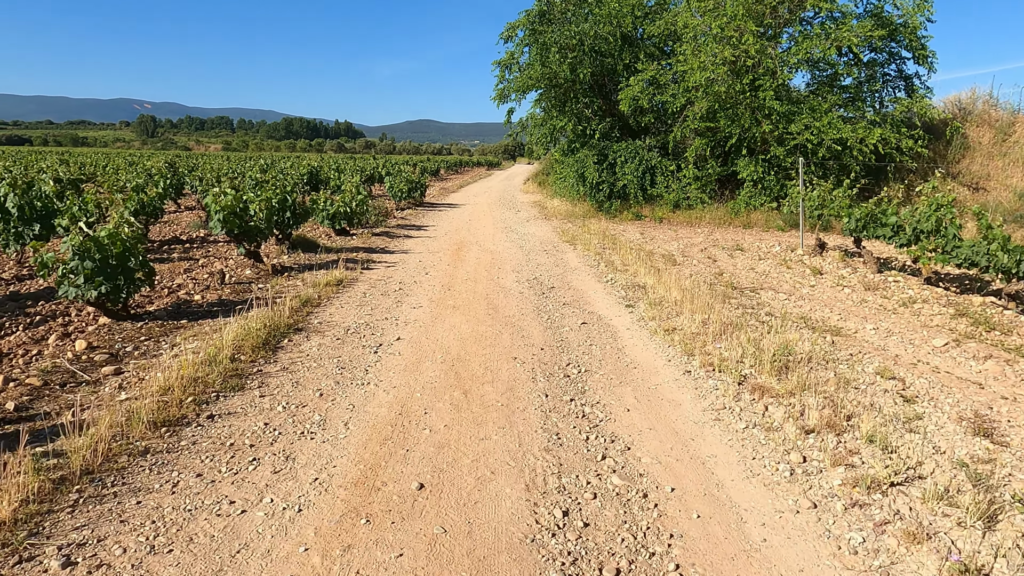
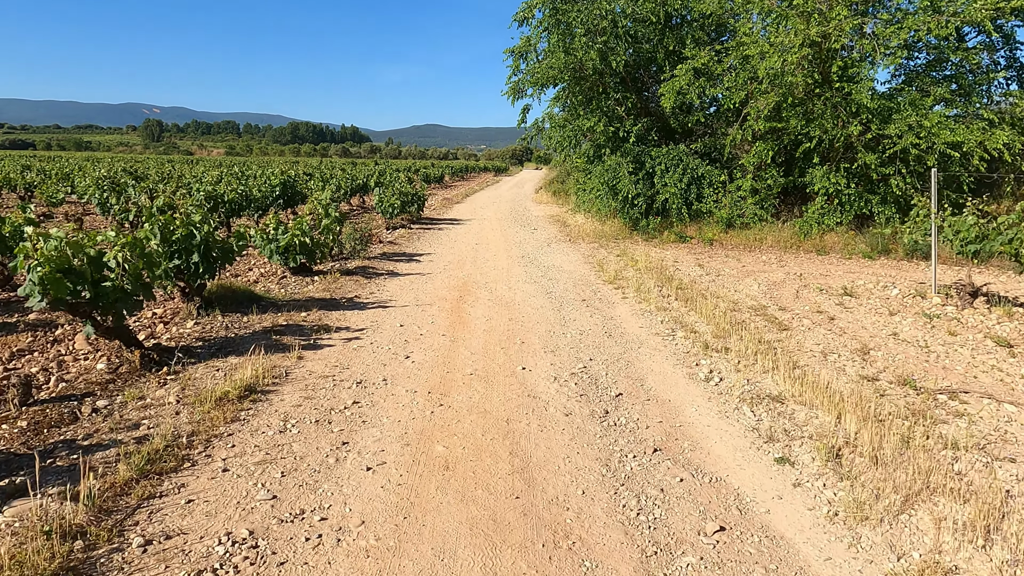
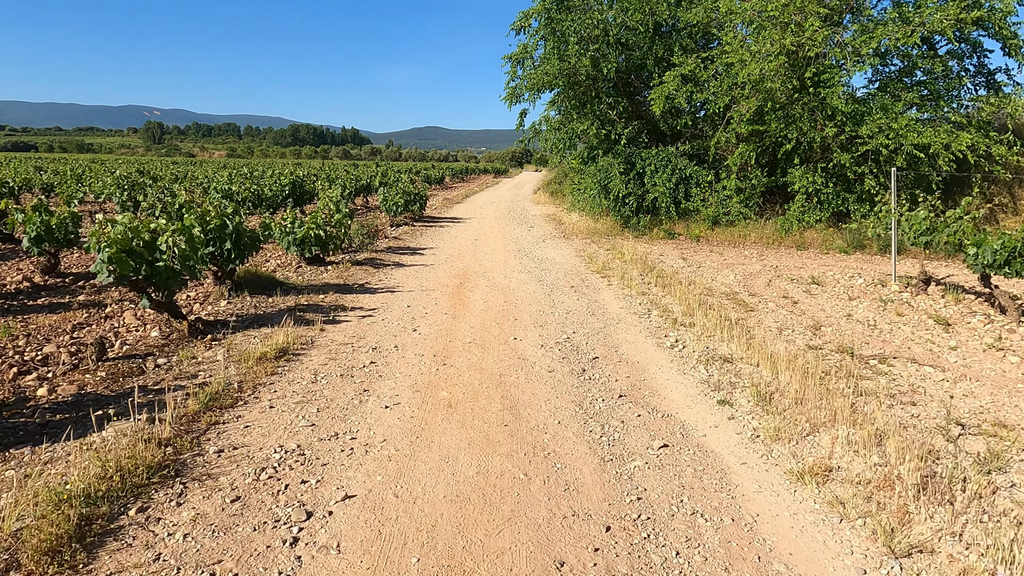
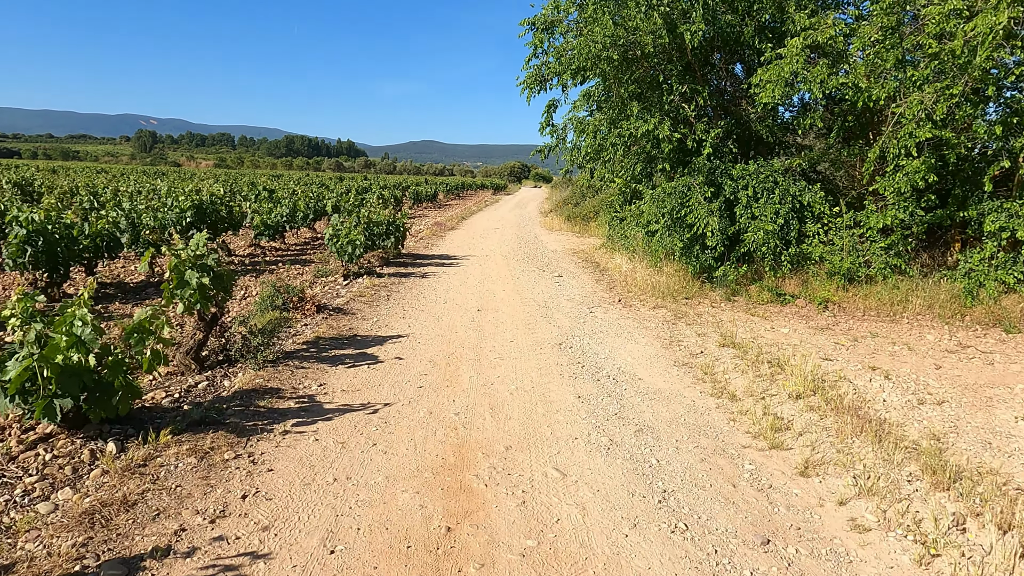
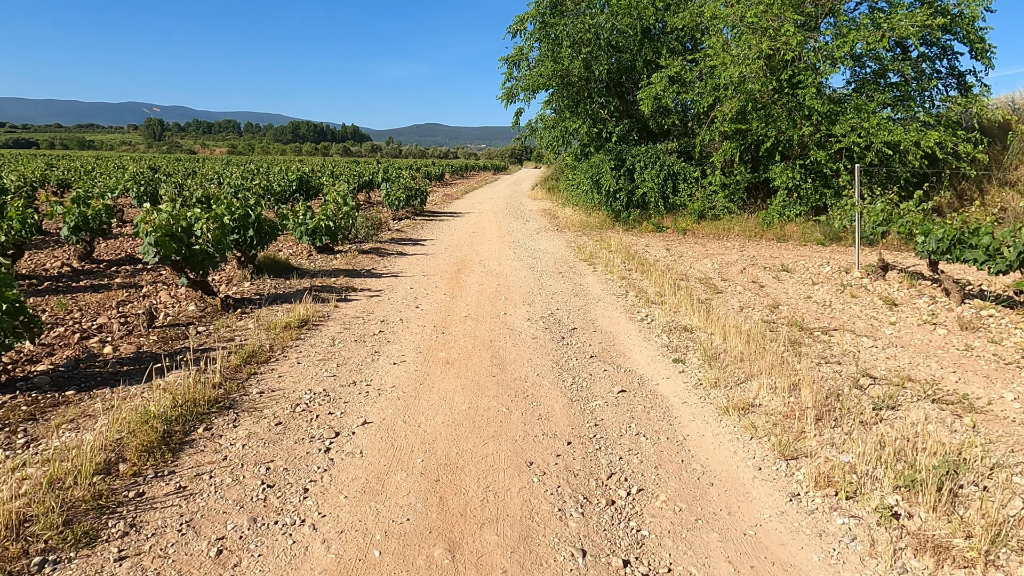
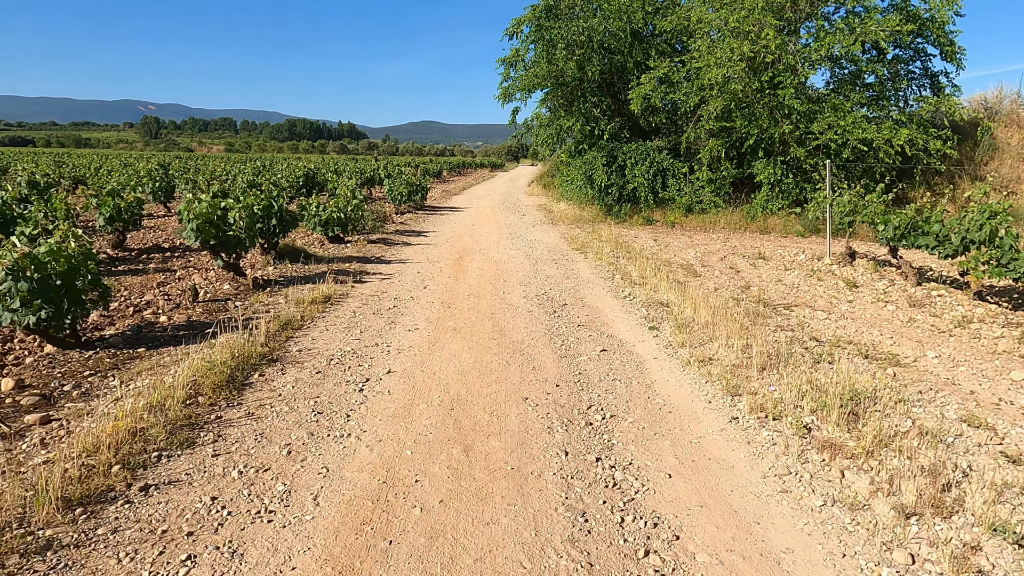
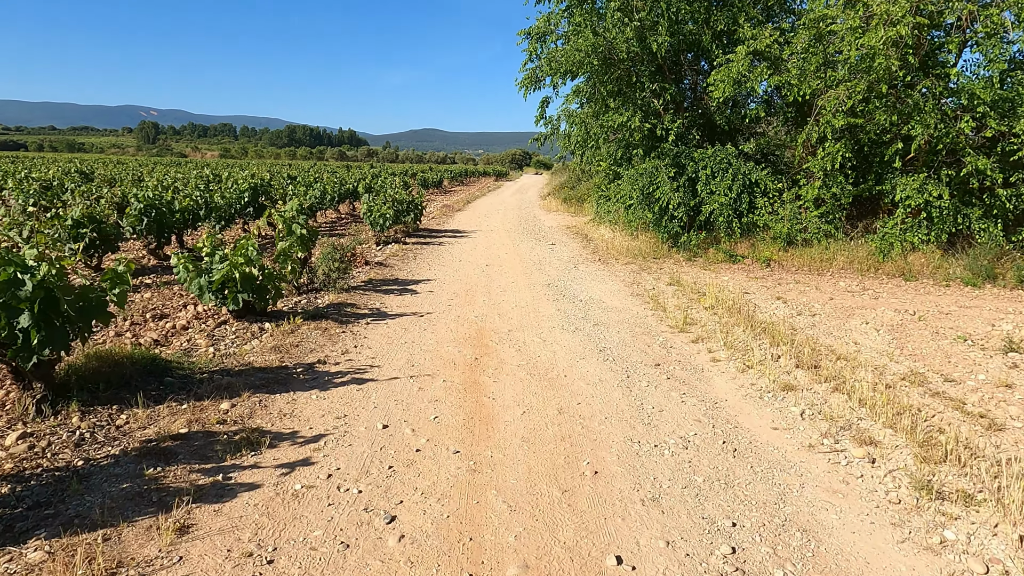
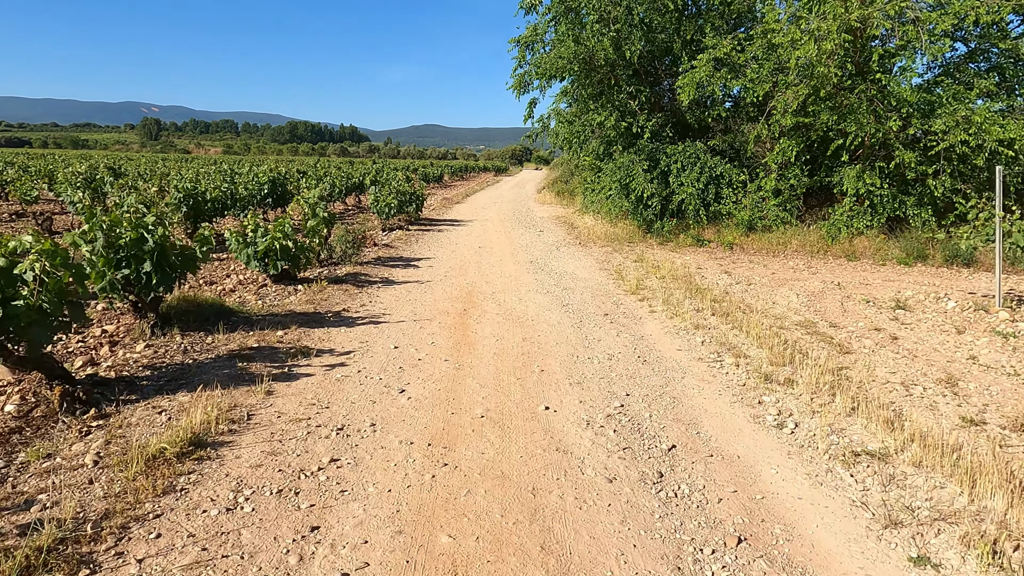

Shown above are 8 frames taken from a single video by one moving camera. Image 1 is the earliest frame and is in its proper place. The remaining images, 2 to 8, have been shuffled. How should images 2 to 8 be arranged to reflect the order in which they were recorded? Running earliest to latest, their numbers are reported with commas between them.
6, 5, 3, 2, 8, 7, 4
